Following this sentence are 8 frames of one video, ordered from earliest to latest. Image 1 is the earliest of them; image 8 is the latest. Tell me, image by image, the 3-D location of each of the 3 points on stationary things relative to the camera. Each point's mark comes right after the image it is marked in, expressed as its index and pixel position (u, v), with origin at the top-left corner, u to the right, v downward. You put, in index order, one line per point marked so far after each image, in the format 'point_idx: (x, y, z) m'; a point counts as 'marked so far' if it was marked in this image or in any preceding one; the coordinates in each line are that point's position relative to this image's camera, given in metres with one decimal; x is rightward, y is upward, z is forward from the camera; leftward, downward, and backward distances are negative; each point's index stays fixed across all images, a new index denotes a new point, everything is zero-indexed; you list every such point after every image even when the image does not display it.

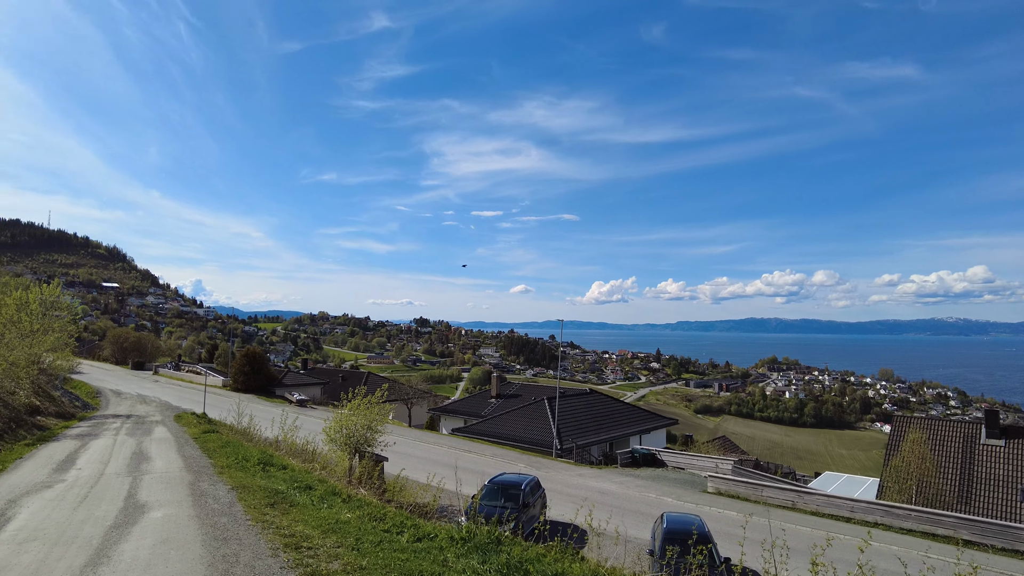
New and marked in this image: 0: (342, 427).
0: (-6.4, -5.3, +18.8) m
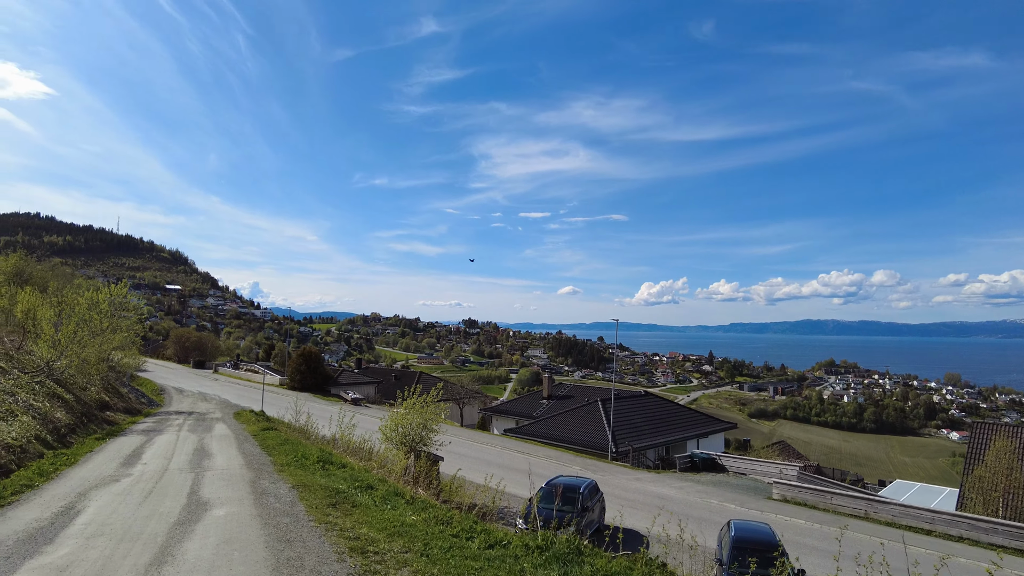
0: (-4.3, -5.1, +18.4) m
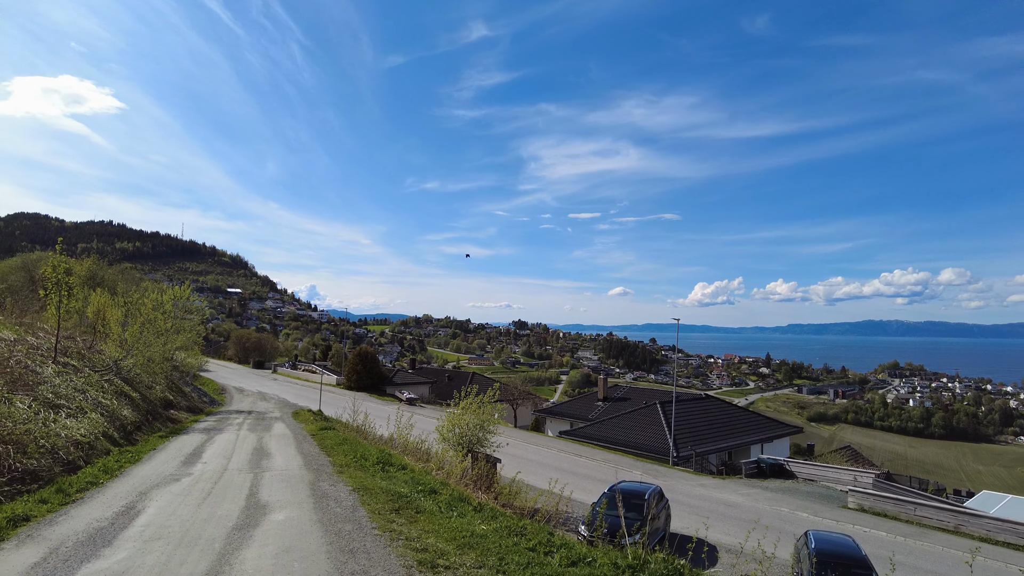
0: (-2.1, -5.0, +17.8) m
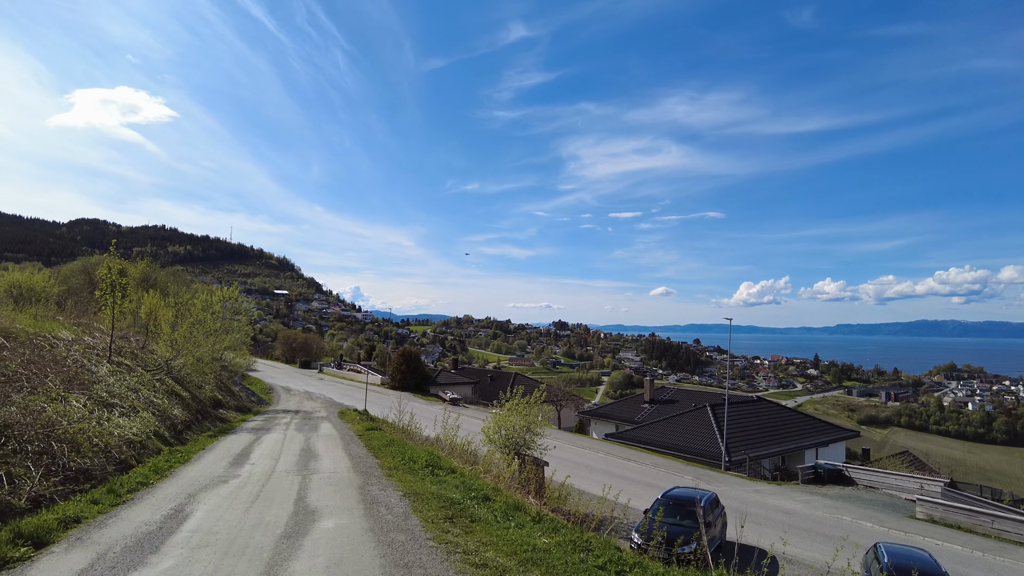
0: (-0.4, -4.9, +17.2) m
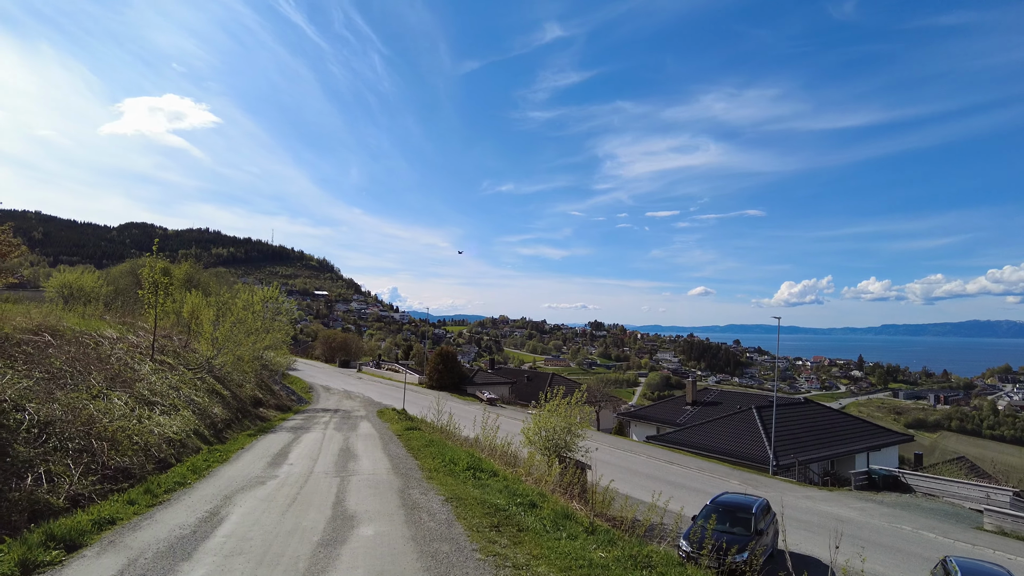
0: (+1.0, -4.7, +16.6) m
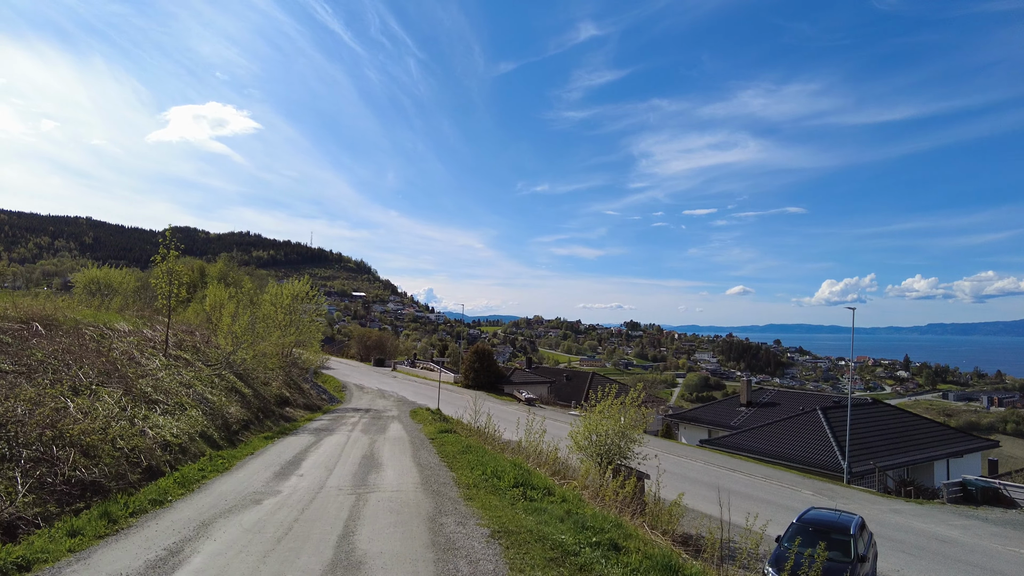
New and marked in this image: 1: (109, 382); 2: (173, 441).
0: (+2.4, -4.2, +14.4) m
1: (-8.2, -1.9, +10.0) m
2: (-6.5, -2.9, +9.5) m
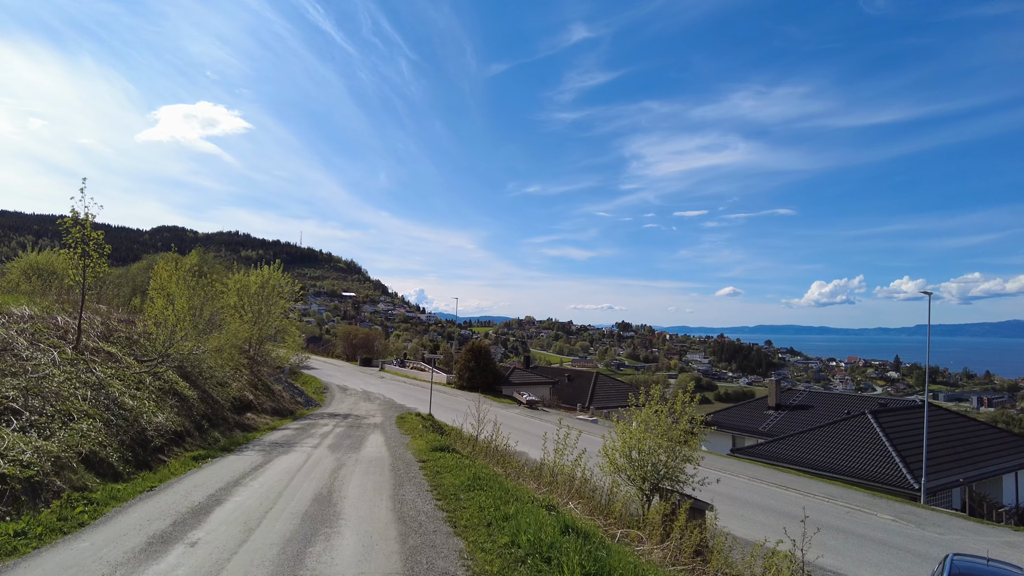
0: (+2.8, -3.5, +10.7) m
1: (-7.7, -1.1, +6.1) m
2: (-6.0, -2.2, +5.6) m
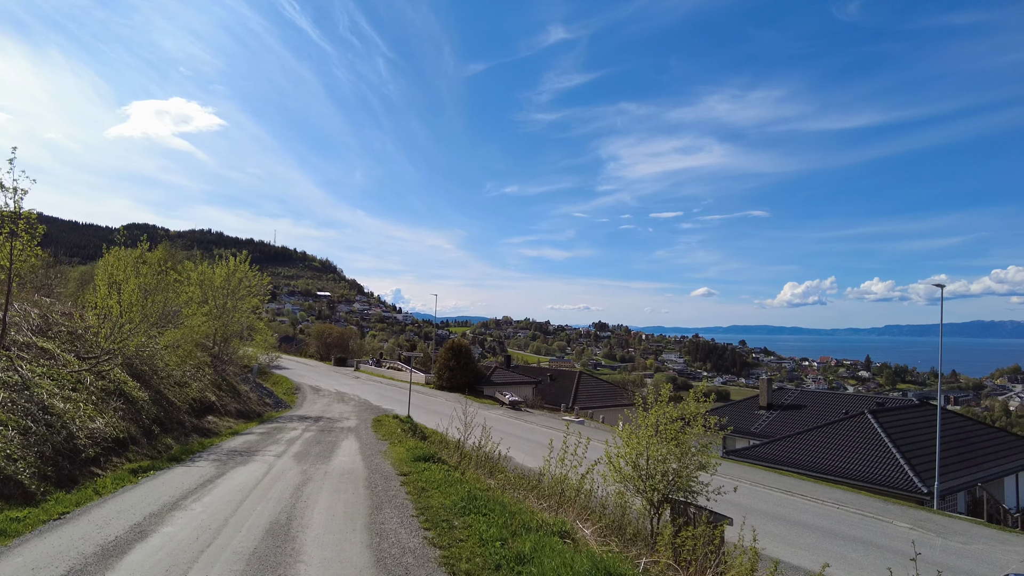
0: (+2.7, -3.2, +9.4) m
1: (-7.5, -0.8, +4.4) m
2: (-5.8, -1.9, +4.0) m
